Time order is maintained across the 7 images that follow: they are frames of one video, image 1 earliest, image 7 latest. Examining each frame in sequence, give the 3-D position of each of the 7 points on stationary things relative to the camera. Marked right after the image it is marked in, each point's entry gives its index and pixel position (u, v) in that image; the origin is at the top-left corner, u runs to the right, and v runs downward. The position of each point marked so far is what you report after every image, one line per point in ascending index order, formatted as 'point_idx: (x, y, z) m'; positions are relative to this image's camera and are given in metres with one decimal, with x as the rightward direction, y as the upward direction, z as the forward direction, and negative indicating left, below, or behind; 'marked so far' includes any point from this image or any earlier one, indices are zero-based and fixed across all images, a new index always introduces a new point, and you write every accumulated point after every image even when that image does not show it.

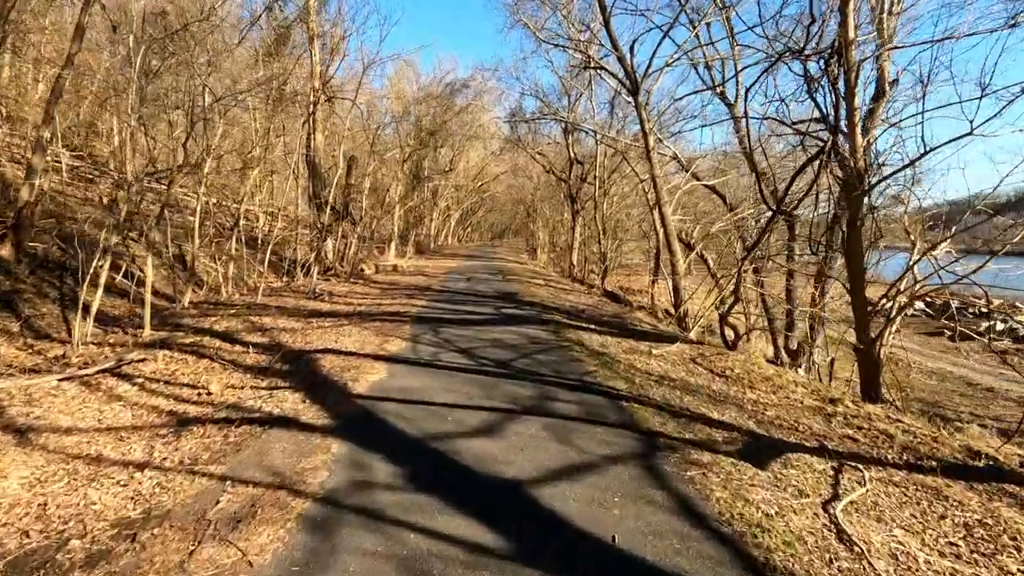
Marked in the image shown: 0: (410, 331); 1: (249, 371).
0: (-1.5, -0.6, +7.6) m
1: (-2.7, -0.9, +5.5) m
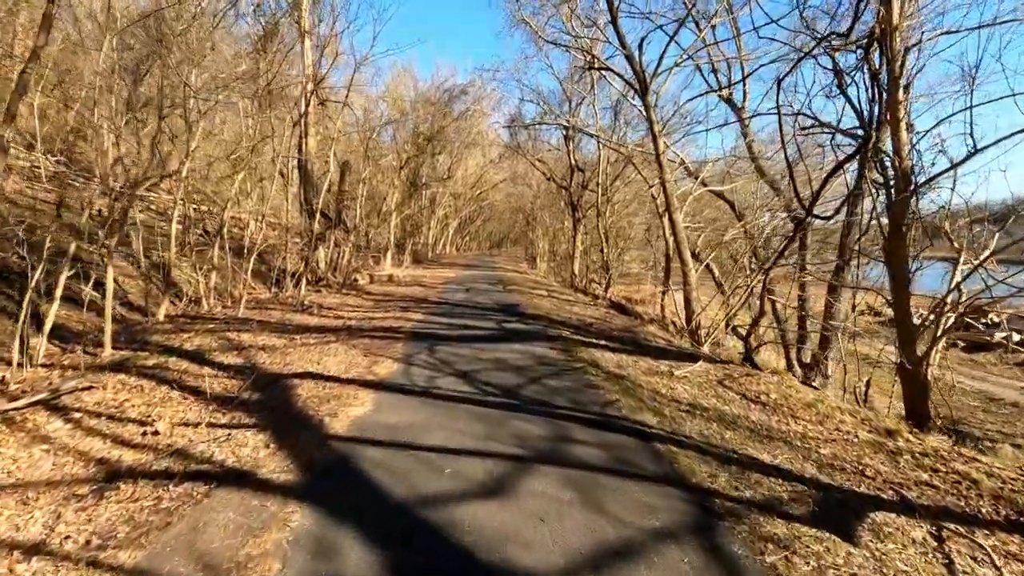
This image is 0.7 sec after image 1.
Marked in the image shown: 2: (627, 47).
0: (-1.4, -0.8, +6.8) m
1: (-2.6, -1.0, +4.7) m
2: (+2.7, +5.6, +12.5) m
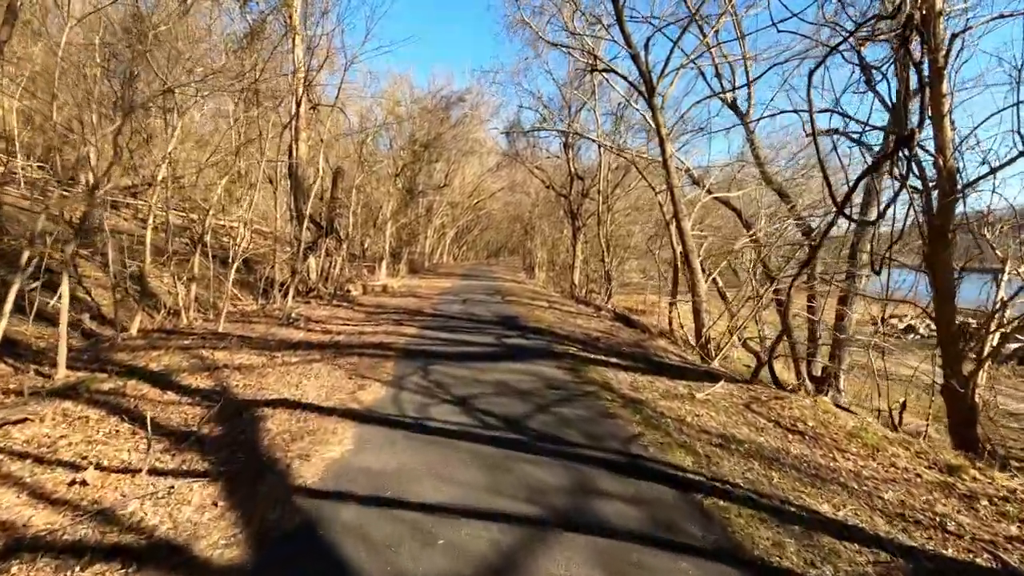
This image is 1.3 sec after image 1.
0: (-1.4, -1.0, +6.1) m
1: (-2.6, -1.1, +3.9) m
2: (+2.7, +5.3, +11.9) m
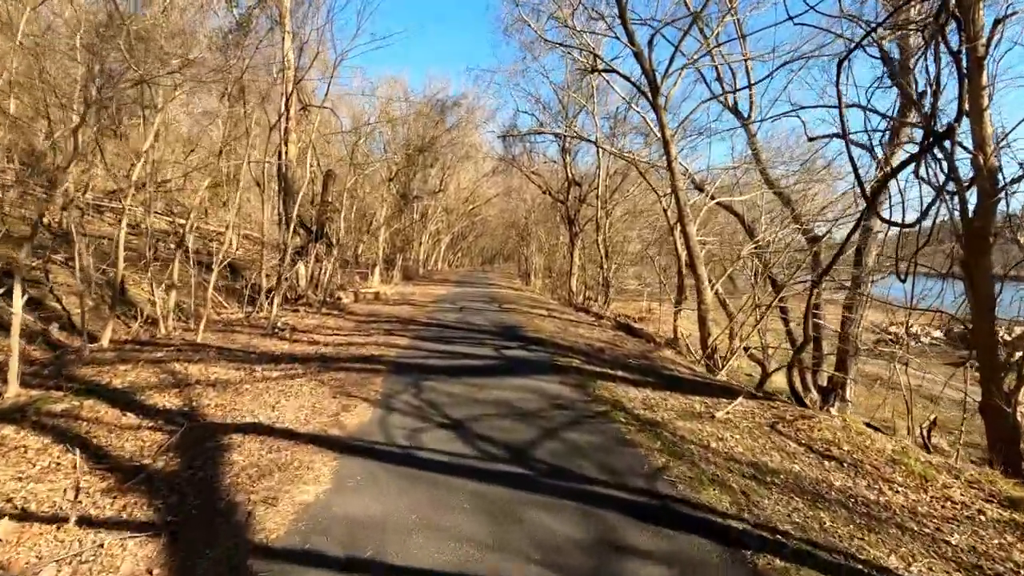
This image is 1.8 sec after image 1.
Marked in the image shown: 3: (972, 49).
0: (-1.4, -1.0, +5.5) m
1: (-2.6, -1.2, +3.4) m
2: (+2.7, +5.2, +11.4) m
3: (+4.6, +2.4, +5.4) m
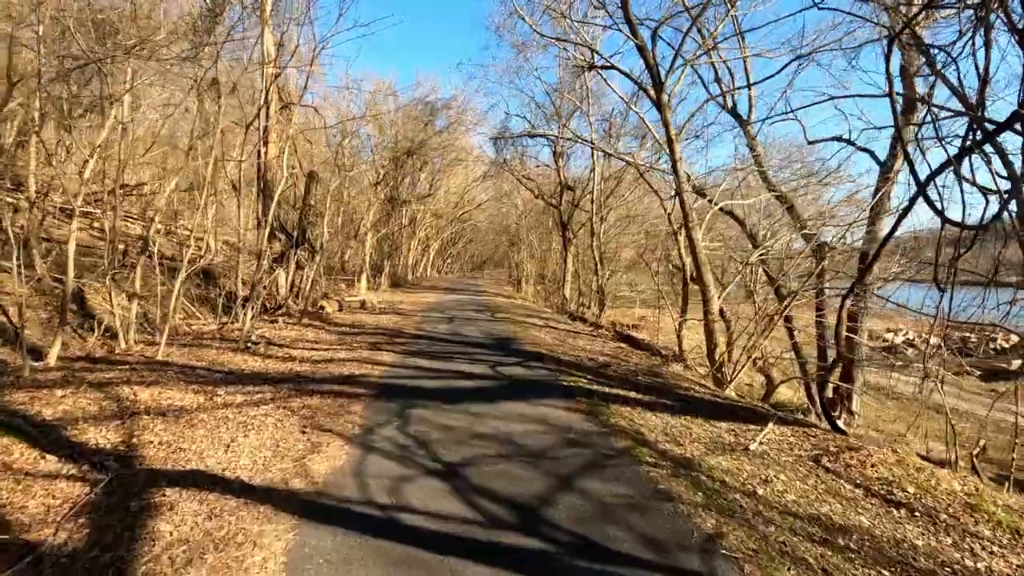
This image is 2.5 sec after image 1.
0: (-1.3, -1.2, +4.7) m
1: (-2.5, -1.3, +2.5) m
2: (+2.5, +5.0, +10.8) m
3: (+4.6, +2.3, +4.7) m
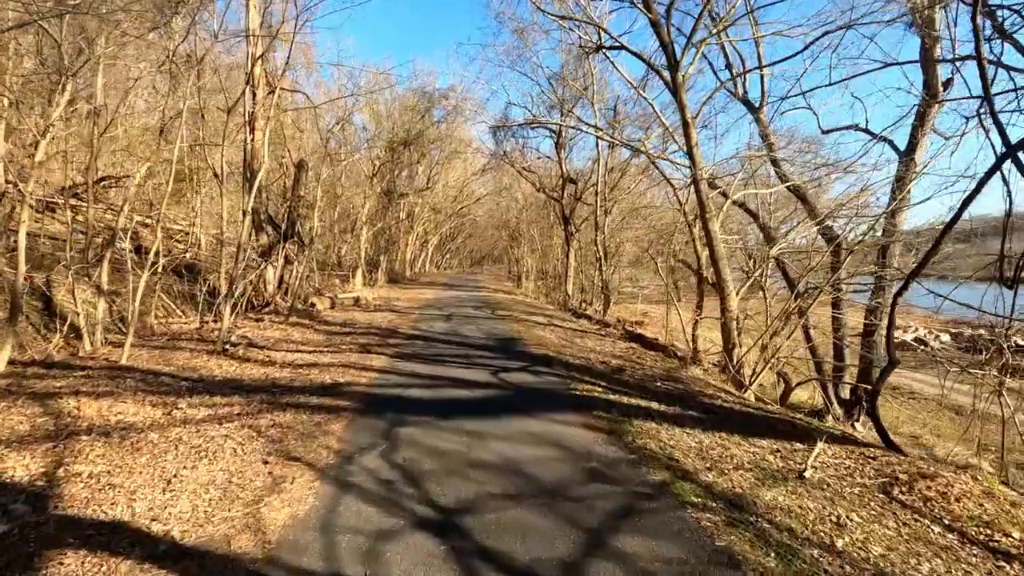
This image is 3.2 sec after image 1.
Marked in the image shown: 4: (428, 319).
0: (-1.3, -1.1, +3.9) m
1: (-2.4, -1.3, +1.7) m
2: (+2.6, +5.1, +9.9) m
3: (+4.7, +2.3, +3.9) m
4: (-1.9, -0.7, +12.5) m
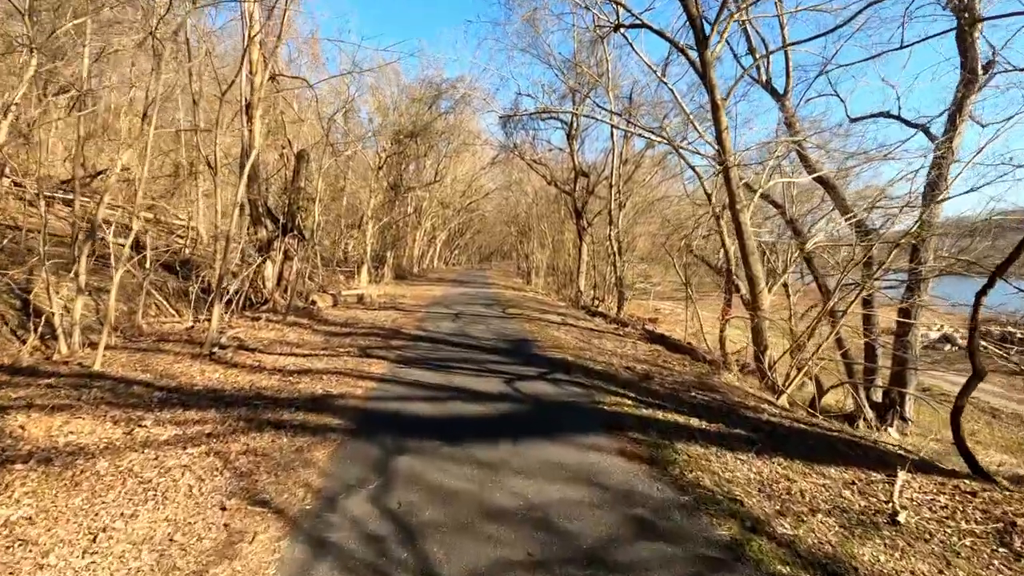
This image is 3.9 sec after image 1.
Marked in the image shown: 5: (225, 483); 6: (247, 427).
0: (-1.1, -1.1, +3.2) m
1: (-2.3, -1.3, +1.0) m
2: (+2.8, +5.1, +9.1) m
3: (+4.8, +2.3, +3.0) m
4: (-1.7, -0.7, +11.7) m
5: (-1.7, -1.1, +3.2) m
6: (-2.1, -1.1, +4.2) m
